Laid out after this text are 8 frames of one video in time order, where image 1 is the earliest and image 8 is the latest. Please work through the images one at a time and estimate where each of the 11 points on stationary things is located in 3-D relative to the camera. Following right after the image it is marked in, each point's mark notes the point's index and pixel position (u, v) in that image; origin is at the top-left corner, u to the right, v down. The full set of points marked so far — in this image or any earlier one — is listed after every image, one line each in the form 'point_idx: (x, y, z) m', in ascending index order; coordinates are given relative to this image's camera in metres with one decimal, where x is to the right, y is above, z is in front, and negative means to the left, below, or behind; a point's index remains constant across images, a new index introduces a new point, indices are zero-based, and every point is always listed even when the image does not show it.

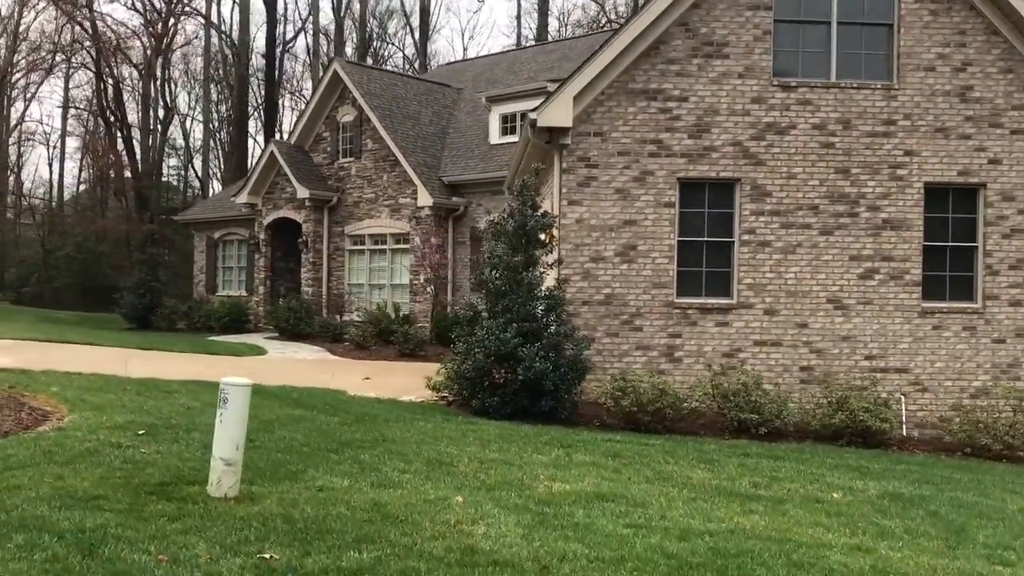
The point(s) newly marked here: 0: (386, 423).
0: (-1.1, -1.2, +8.7) m
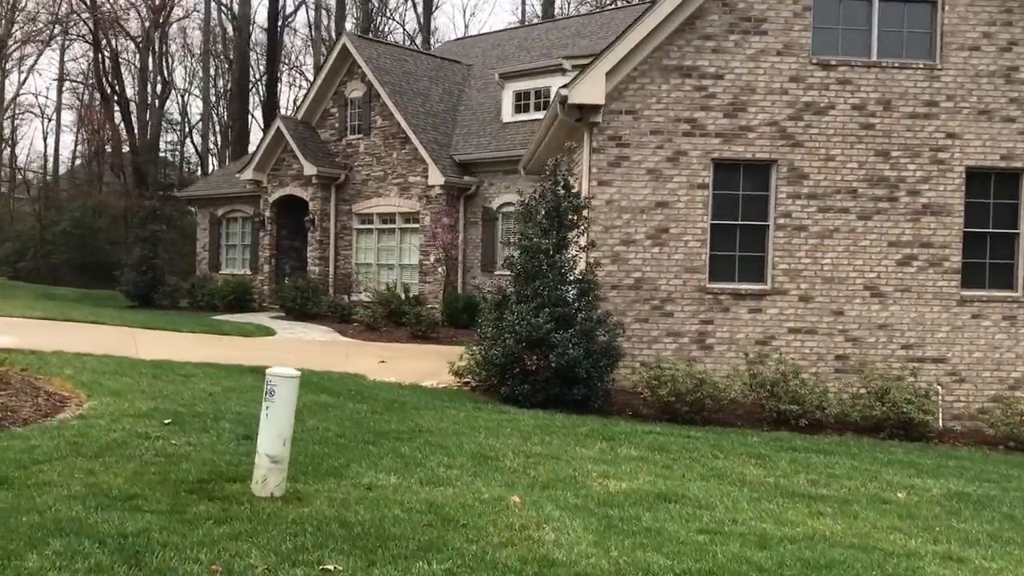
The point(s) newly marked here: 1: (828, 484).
0: (-0.8, -1.1, +8.4) m
1: (+2.2, -1.4, +6.8) m
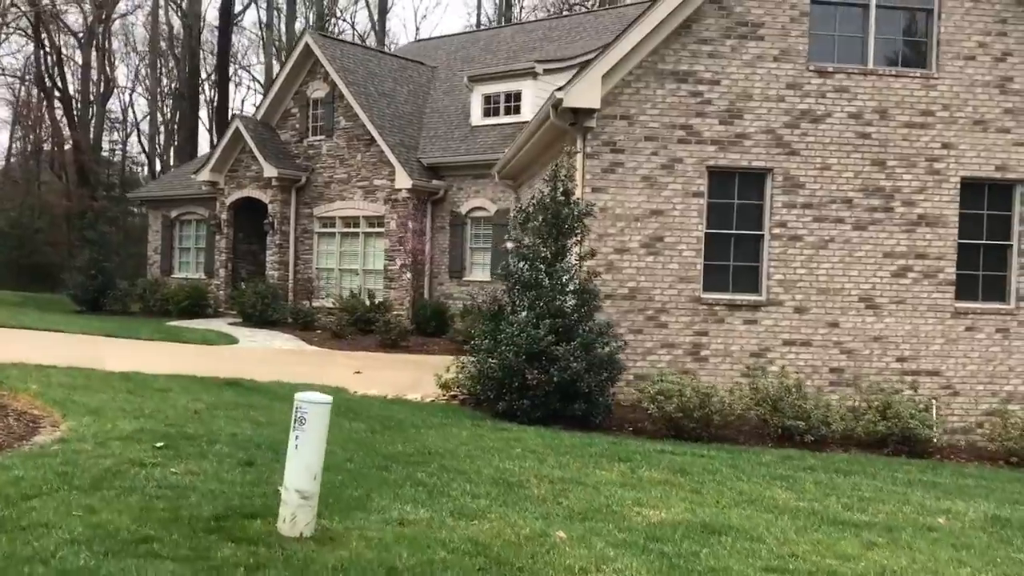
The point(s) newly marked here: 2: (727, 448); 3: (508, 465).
0: (-0.7, -1.1, +7.9) m
1: (+2.3, -1.5, +6.5) m
2: (+1.8, -1.4, +8.4) m
3: (0.0, -1.2, +6.6) m
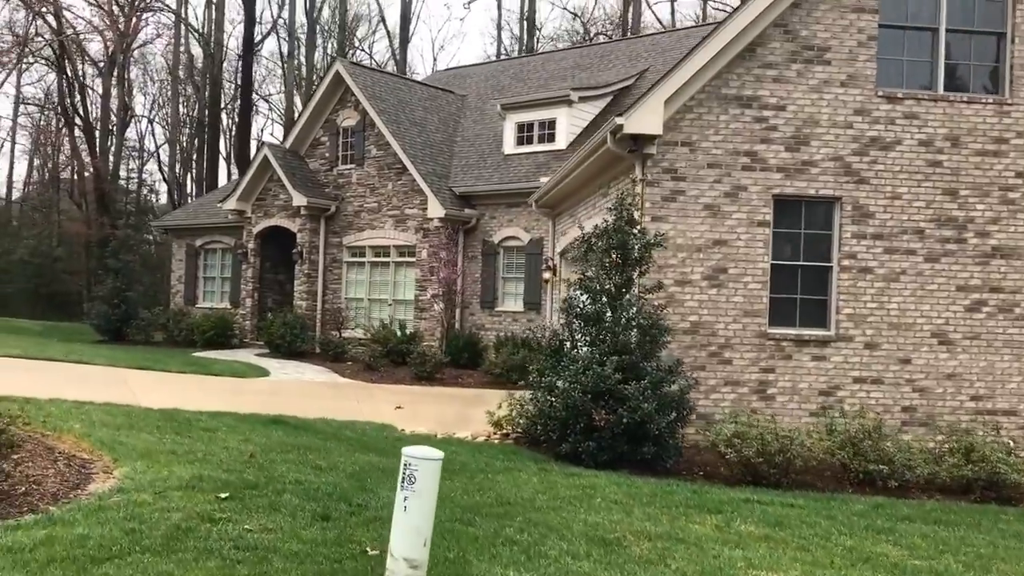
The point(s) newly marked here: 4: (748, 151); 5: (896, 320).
0: (-0.2, -1.4, +7.4) m
1: (+2.9, -1.7, +6.0) m
2: (+2.4, -1.7, +7.9) m
3: (+0.5, -1.4, +6.1) m
4: (+2.5, +1.5, +10.5) m
5: (+4.1, -0.4, +10.6) m
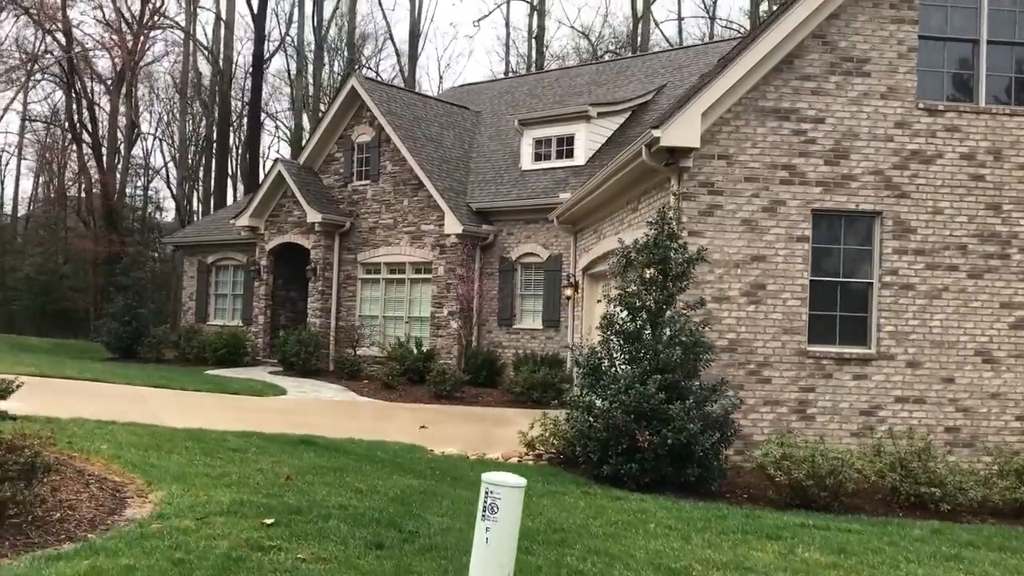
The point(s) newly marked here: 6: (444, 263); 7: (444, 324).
0: (+0.1, -1.5, +7.1) m
1: (+3.2, -1.8, +5.7) m
2: (+2.7, -1.8, +7.6) m
3: (+0.9, -1.5, +5.8) m
4: (+2.9, +1.3, +10.3) m
5: (+4.5, -0.5, +10.4) m
6: (-1.4, +0.5, +20.0) m
7: (-1.4, -0.7, +19.8) m
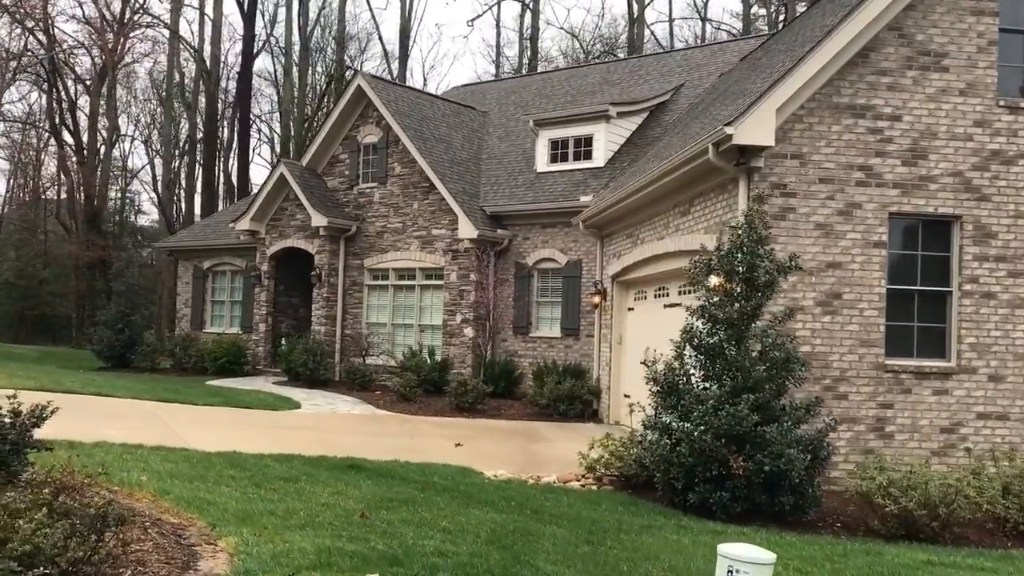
0: (+0.8, -1.6, +6.3) m
1: (+3.9, -1.9, +5.0) m
2: (+3.4, -1.9, +6.9) m
3: (+1.5, -1.6, +5.1) m
4: (+3.4, +1.2, +9.6) m
5: (+5.0, -0.6, +9.7) m
6: (-1.1, +0.4, +19.2) m
7: (-1.0, -0.9, +19.0) m
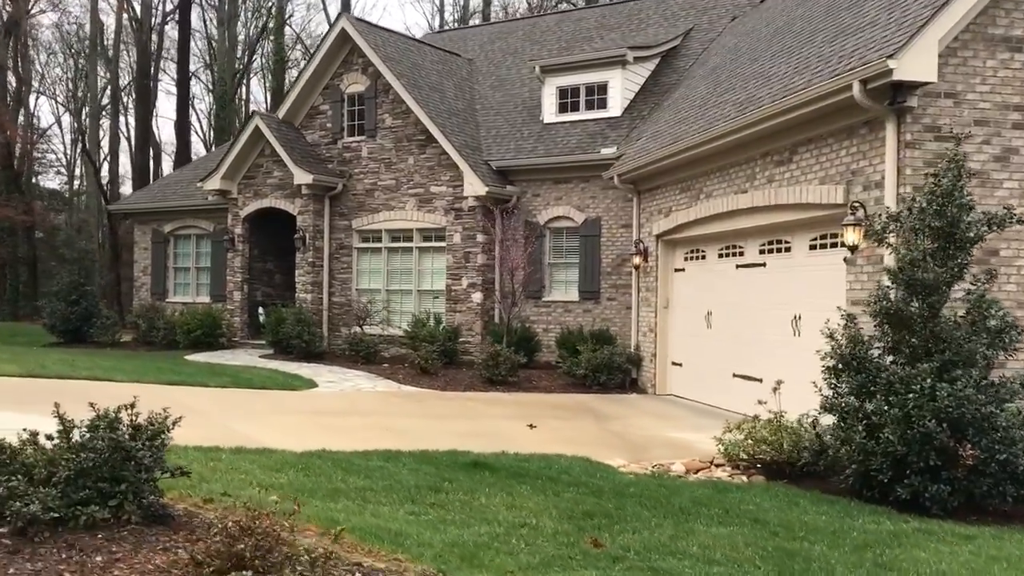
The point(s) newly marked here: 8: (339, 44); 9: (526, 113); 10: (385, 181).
0: (+2.1, -1.4, +5.2) m
1: (+5.3, -1.6, +4.1) m
2: (+4.6, -1.6, +6.0) m
3: (+2.9, -1.4, +4.0) m
4: (+4.4, +1.6, +8.6) m
5: (+6.0, -0.2, +8.9) m
6: (-0.9, +1.1, +17.7) m
7: (-0.8, -0.2, +17.6) m
8: (-3.4, +4.7, +19.4) m
9: (+0.2, +3.4, +19.1) m
10: (-2.4, +2.0, +18.8) m
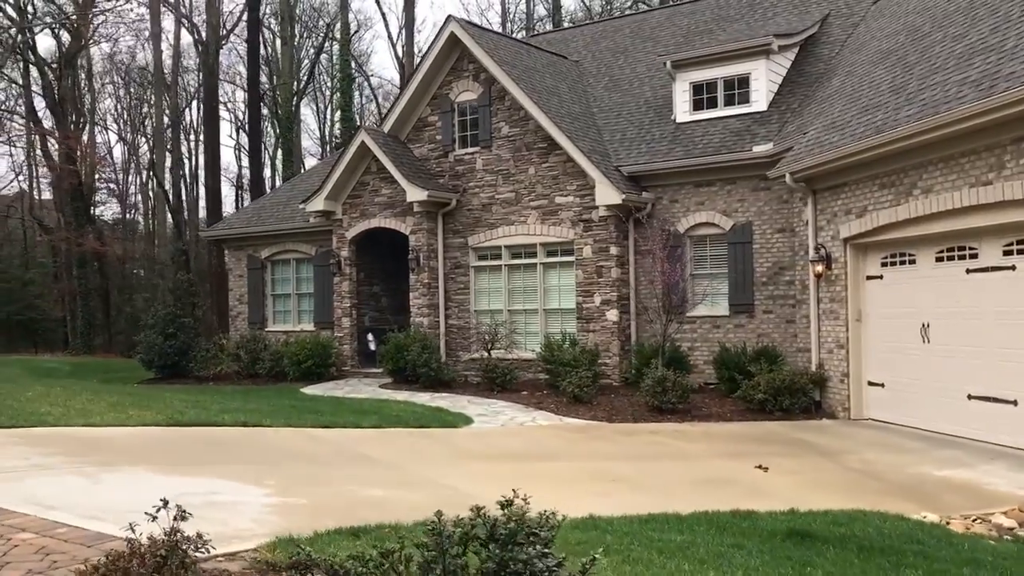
0: (+4.0, -1.4, +3.6) m
1: (+7.1, -1.5, +2.4) m
2: (+6.5, -1.5, +4.3) m
3: (+4.7, -1.4, +2.4) m
4: (+6.3, +1.6, +6.9) m
5: (+8.0, -0.1, +7.2) m
6: (+1.4, +0.8, +16.3) m
7: (+1.5, -0.5, +16.2) m
8: (-1.2, +4.3, +18.1) m
9: (+2.5, +3.1, +17.6) m
10: (-0.1, +1.7, +17.4) m
